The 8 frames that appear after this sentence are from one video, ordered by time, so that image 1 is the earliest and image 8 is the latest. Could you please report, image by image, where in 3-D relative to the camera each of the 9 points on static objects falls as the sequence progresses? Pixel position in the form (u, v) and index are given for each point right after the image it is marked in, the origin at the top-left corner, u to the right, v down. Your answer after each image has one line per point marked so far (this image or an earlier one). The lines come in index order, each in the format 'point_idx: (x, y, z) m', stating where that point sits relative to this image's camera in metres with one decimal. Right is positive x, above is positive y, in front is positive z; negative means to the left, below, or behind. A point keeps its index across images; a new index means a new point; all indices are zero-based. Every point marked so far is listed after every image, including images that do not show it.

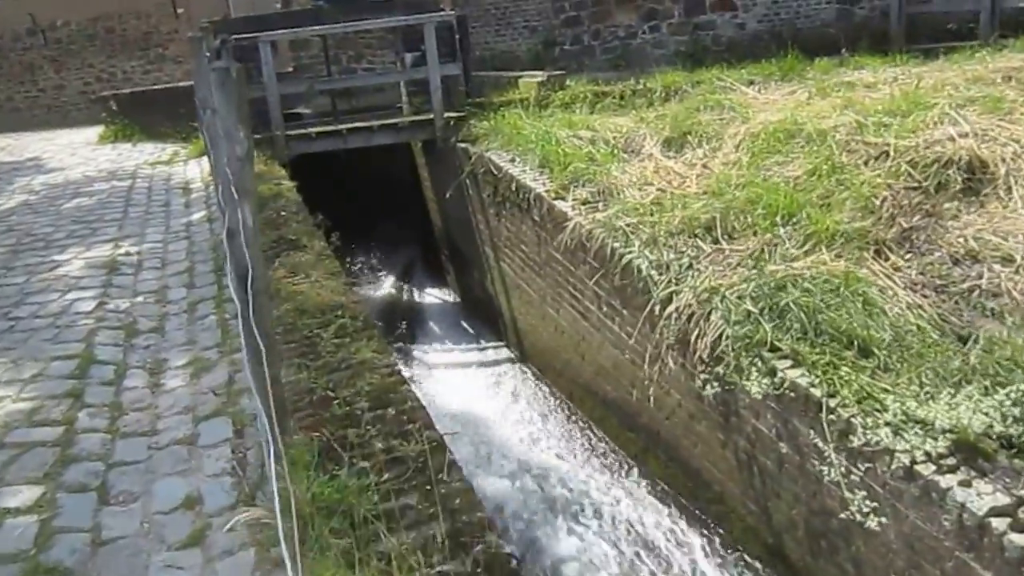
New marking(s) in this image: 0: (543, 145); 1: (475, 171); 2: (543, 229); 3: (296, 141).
0: (+0.2, +0.8, +7.4) m
1: (-0.2, +0.7, +8.0) m
2: (+0.2, +0.3, +7.0) m
3: (-1.5, +1.0, +8.5) m
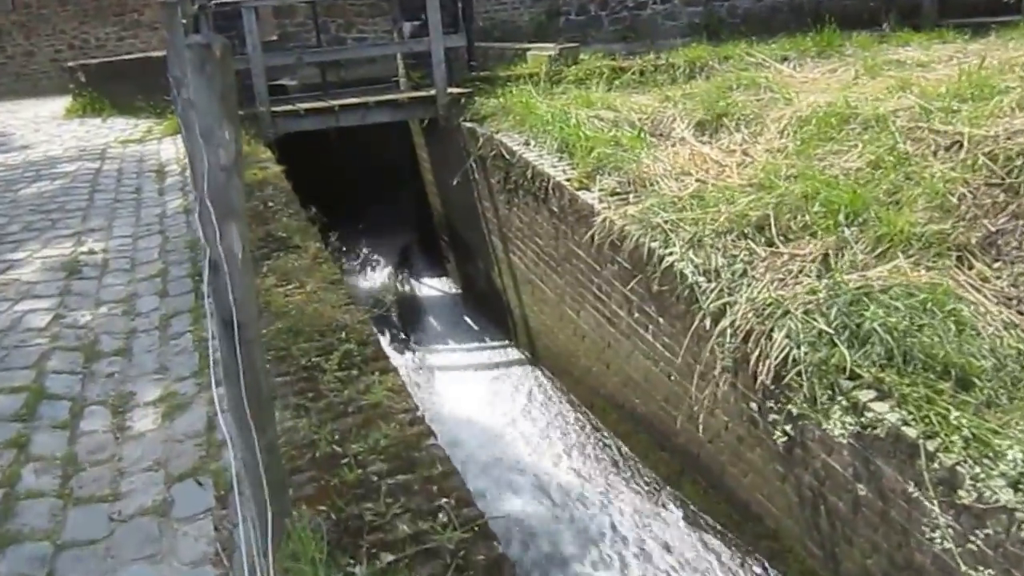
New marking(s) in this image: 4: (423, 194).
0: (+0.3, +0.9, +6.7) m
1: (-0.1, +0.7, +7.2) m
2: (+0.3, +0.3, +6.2) m
3: (-1.4, +1.0, +7.7) m
4: (-0.6, +0.6, +8.9) m
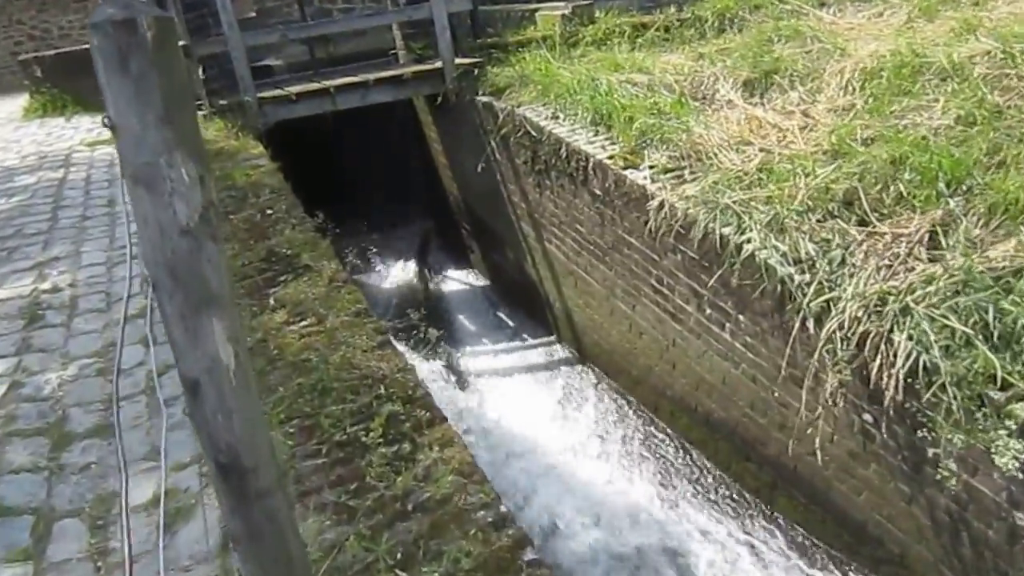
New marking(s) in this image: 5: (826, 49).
0: (+0.4, +0.9, +5.8) m
1: (0.0, +0.8, +6.4) m
2: (+0.4, +0.4, +5.4) m
3: (-1.3, +1.0, +6.9) m
4: (-0.5, +0.7, +8.1) m
5: (+1.5, +1.2, +6.0) m
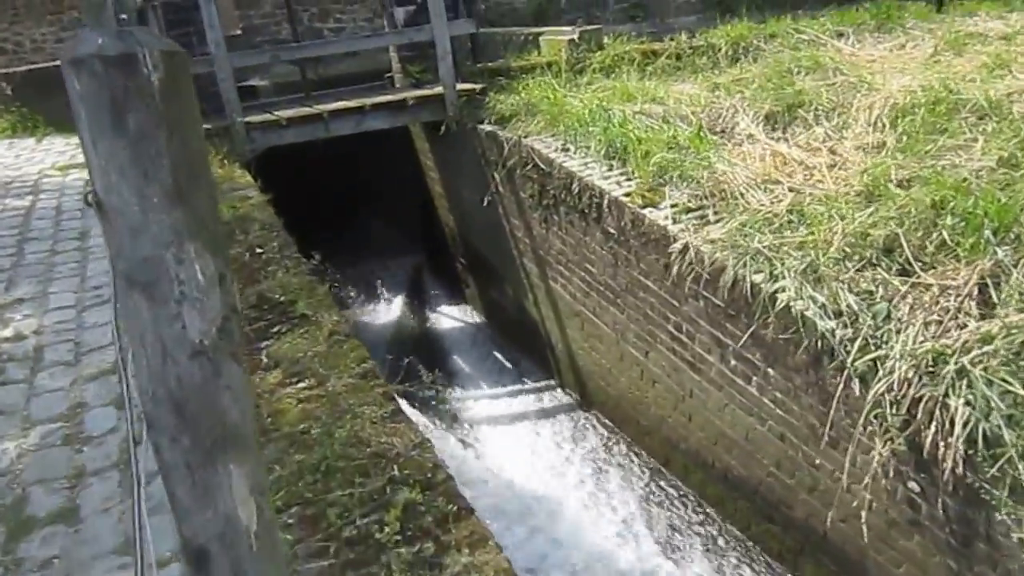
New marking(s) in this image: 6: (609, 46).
0: (+0.4, +0.7, +5.5) m
1: (0.0, +0.6, +6.1) m
2: (+0.5, +0.2, +5.1) m
3: (-1.3, +0.8, +6.5) m
4: (-0.5, +0.5, +7.7) m
5: (+1.6, +0.9, +5.7) m
6: (+0.6, +1.4, +7.1) m
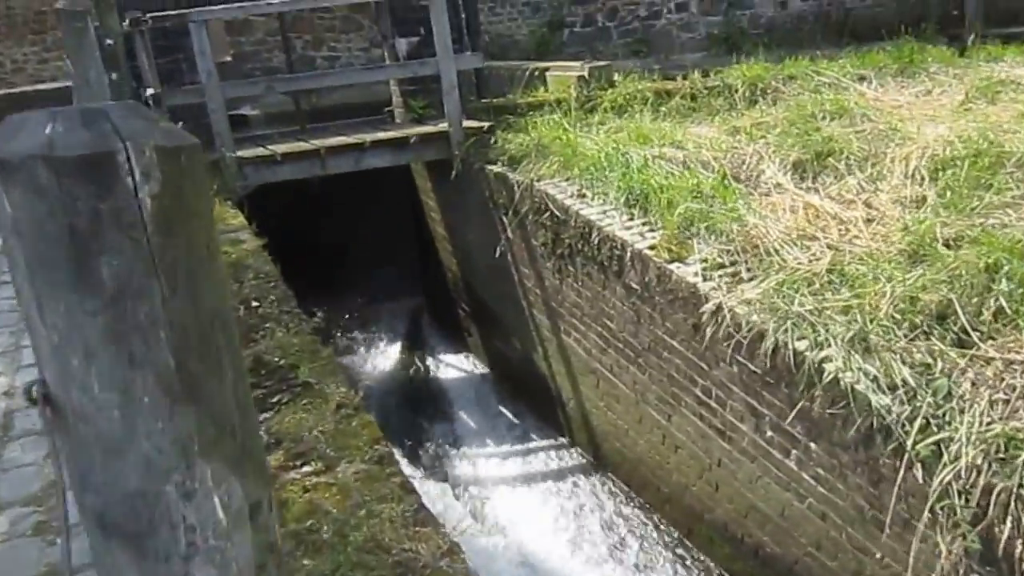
0: (+0.5, +0.5, +5.1) m
1: (0.0, +0.4, +5.7) m
2: (+0.5, -0.1, +4.7) m
3: (-1.3, +0.6, +6.1) m
4: (-0.5, +0.2, +7.4) m
5: (+1.6, +0.7, +5.4) m
6: (+0.6, +1.1, +6.7) m
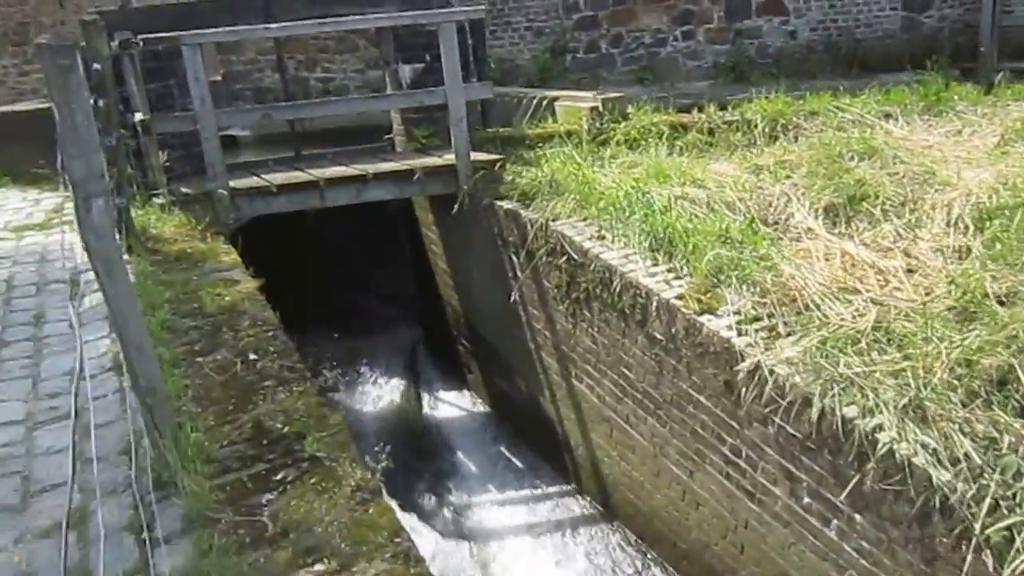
0: (+0.5, +0.3, +4.8) m
1: (+0.1, +0.2, +5.4) m
2: (+0.6, -0.2, +4.4) m
3: (-1.2, +0.4, +5.8) m
4: (-0.5, 0.0, +7.0) m
5: (+1.7, +0.5, +5.1) m
6: (+0.6, +0.9, +6.4) m
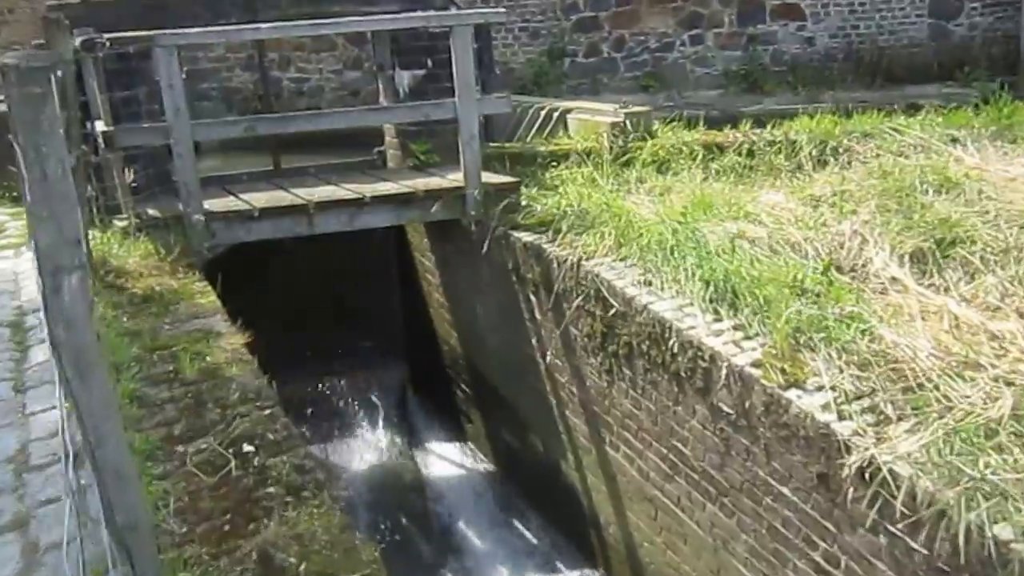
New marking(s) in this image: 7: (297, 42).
0: (+0.6, +0.1, +4.1) m
1: (+0.2, 0.0, +4.6) m
2: (+0.7, -0.4, +3.7) m
3: (-1.2, +0.3, +5.0) m
4: (-0.5, -0.2, +6.3) m
5: (+1.8, +0.3, +4.4) m
6: (+0.7, +0.7, +5.7) m
7: (-1.6, +1.9, +9.4) m
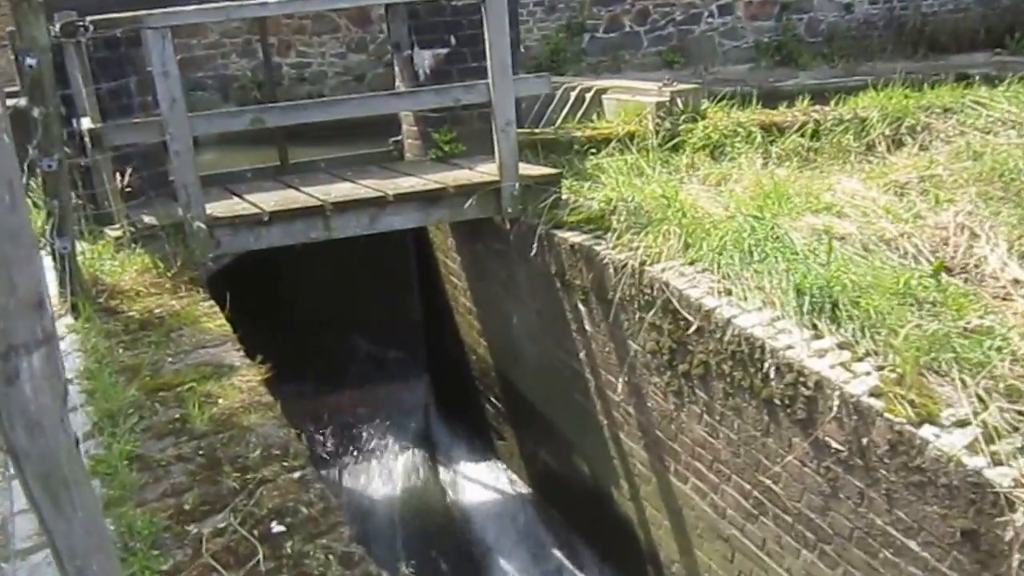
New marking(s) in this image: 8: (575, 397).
0: (+0.8, +0.1, +3.5) m
1: (+0.3, -0.1, +4.0) m
2: (+0.9, -0.5, +3.1) m
3: (-1.0, +0.2, +4.4) m
4: (-0.3, -0.2, +5.7) m
5: (+1.9, +0.3, +3.8) m
6: (+0.8, +0.7, +5.1) m
7: (-1.5, +1.9, +8.8) m
8: (+0.3, -0.3, +4.5) m
